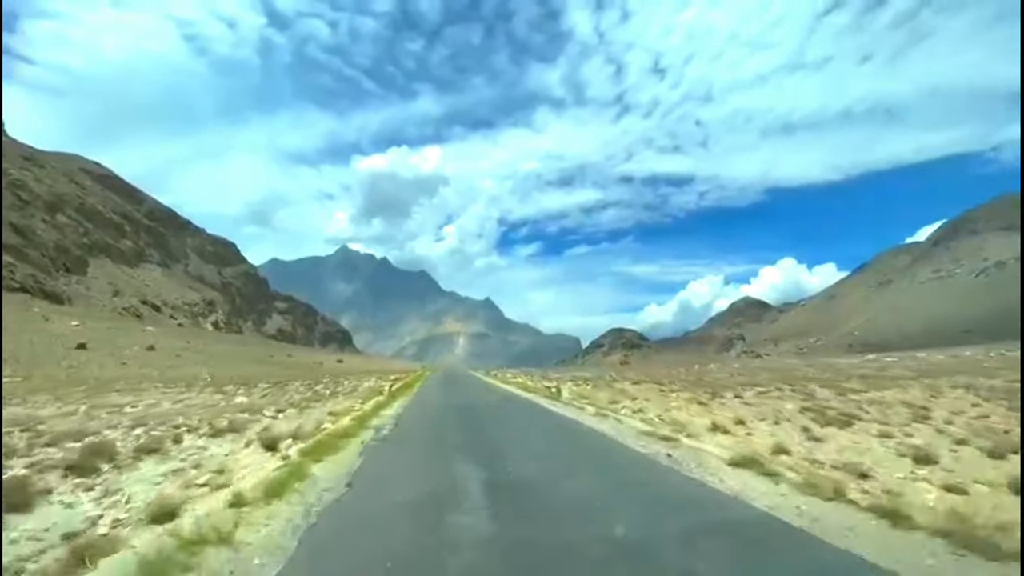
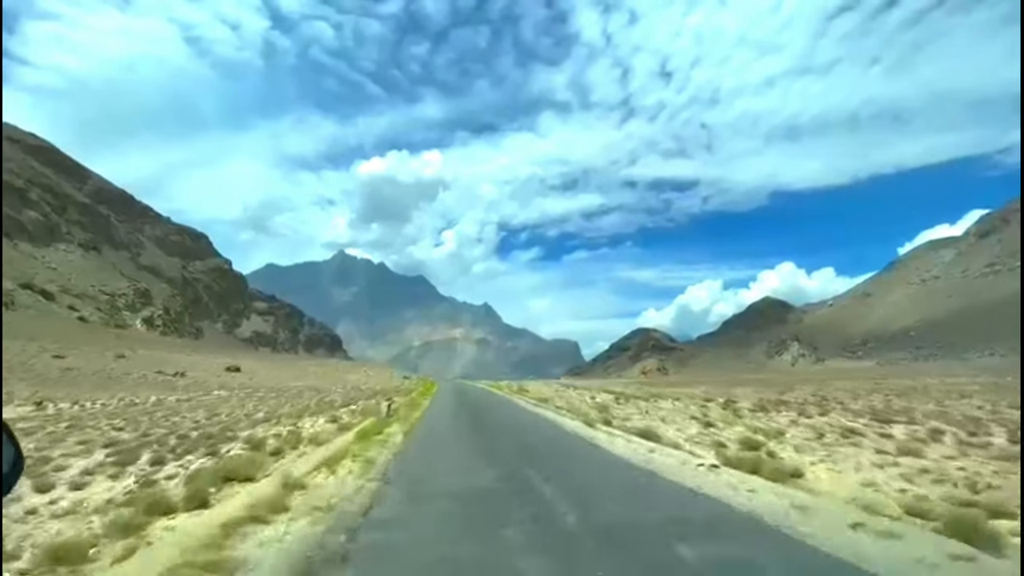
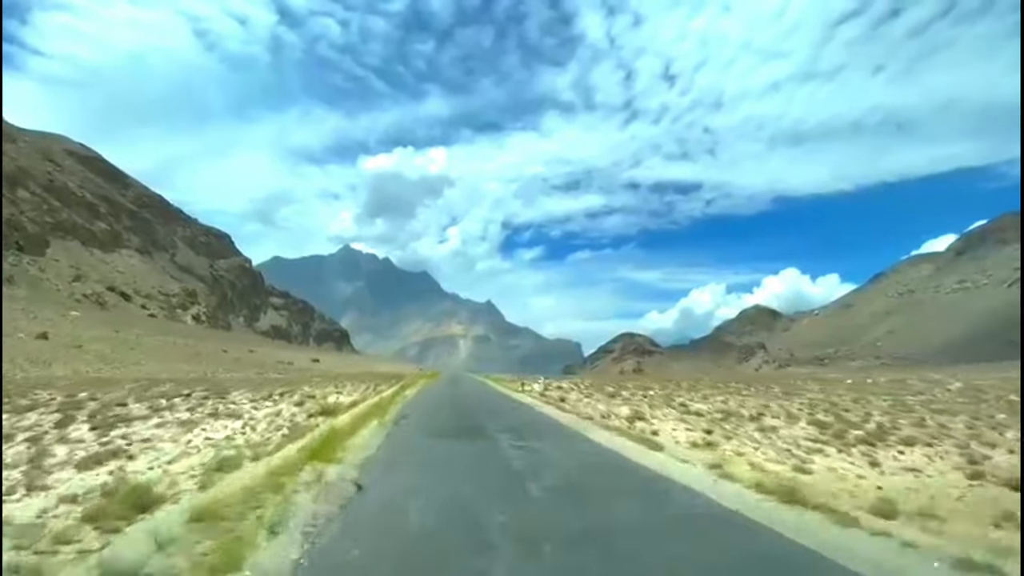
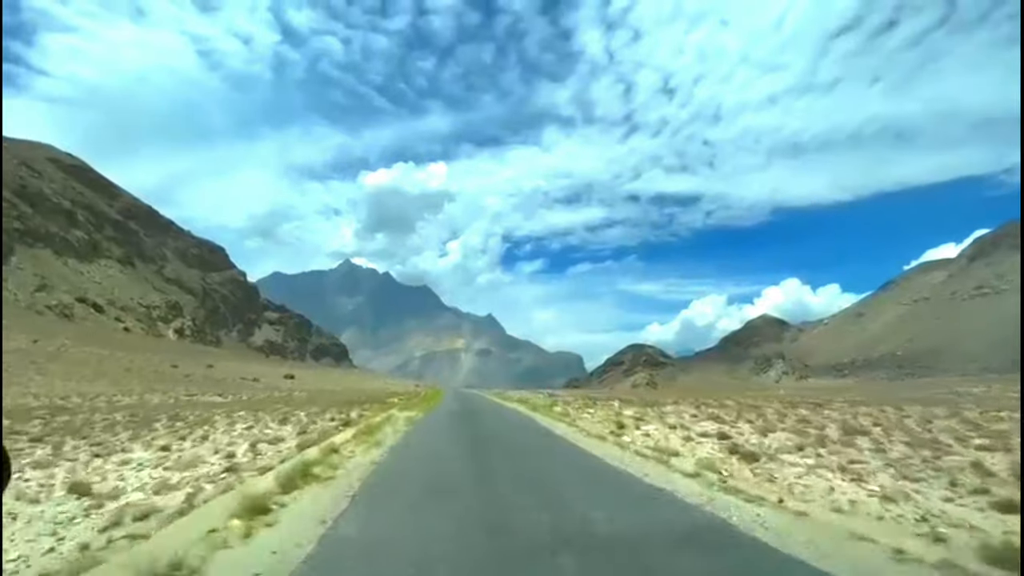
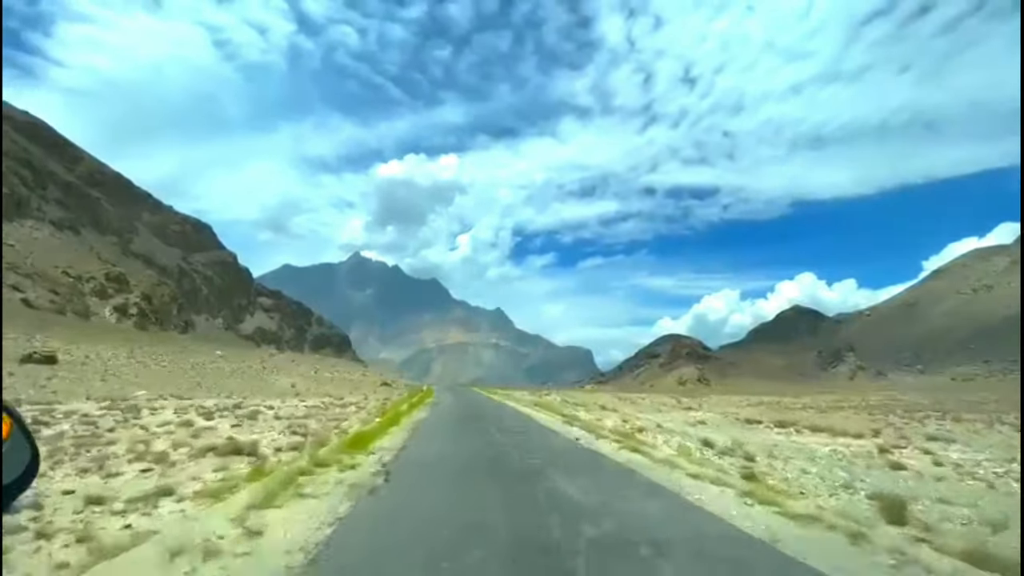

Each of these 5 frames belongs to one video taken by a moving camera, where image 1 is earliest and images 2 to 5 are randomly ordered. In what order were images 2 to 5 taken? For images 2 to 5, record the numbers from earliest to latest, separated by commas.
3, 4, 2, 5
